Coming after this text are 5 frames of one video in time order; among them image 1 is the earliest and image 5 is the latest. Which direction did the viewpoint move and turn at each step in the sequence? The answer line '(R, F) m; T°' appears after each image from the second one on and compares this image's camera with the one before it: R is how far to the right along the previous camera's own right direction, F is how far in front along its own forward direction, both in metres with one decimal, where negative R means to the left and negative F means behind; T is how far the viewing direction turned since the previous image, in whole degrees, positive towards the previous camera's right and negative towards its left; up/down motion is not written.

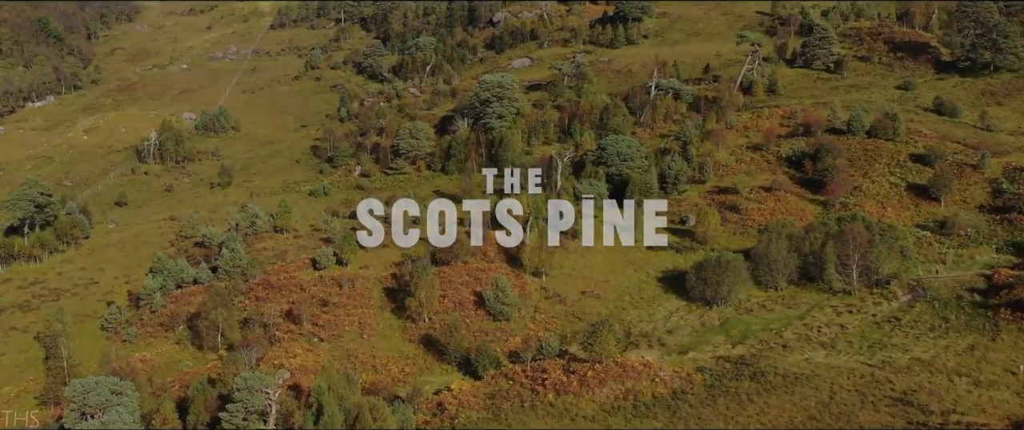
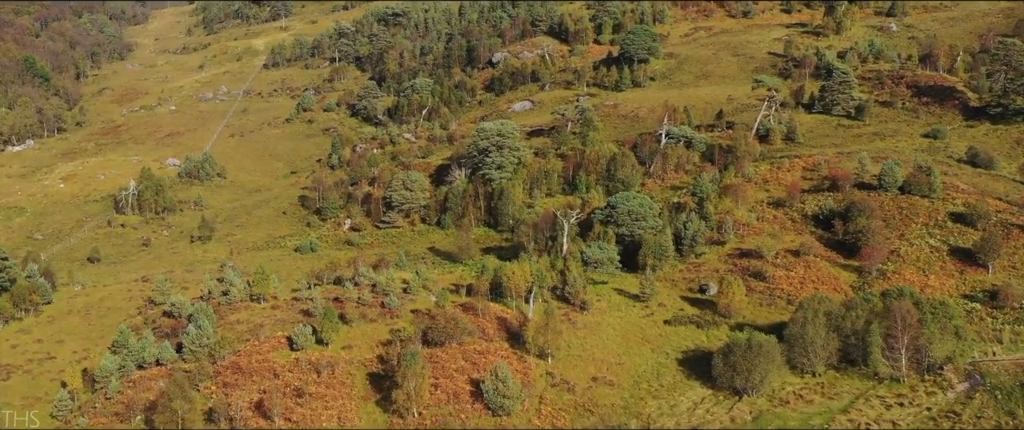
(-0.1, +4.5) m; 0°
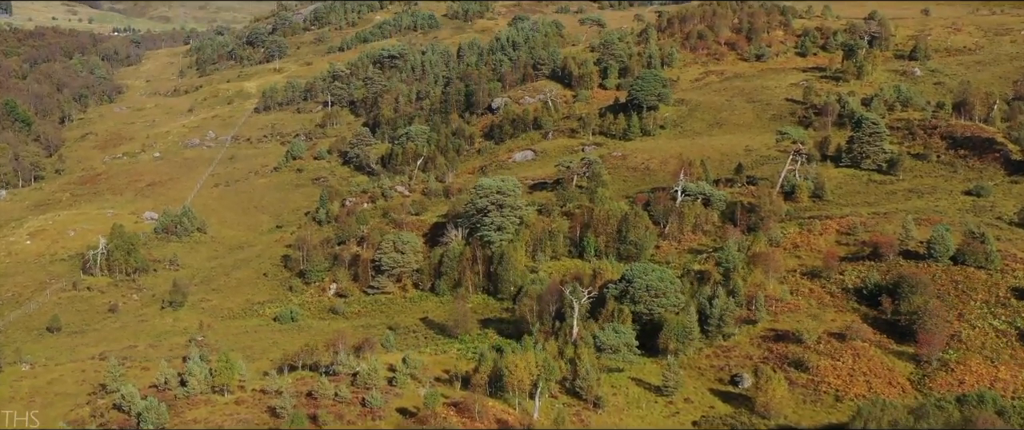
(-0.1, +5.5) m; 0°
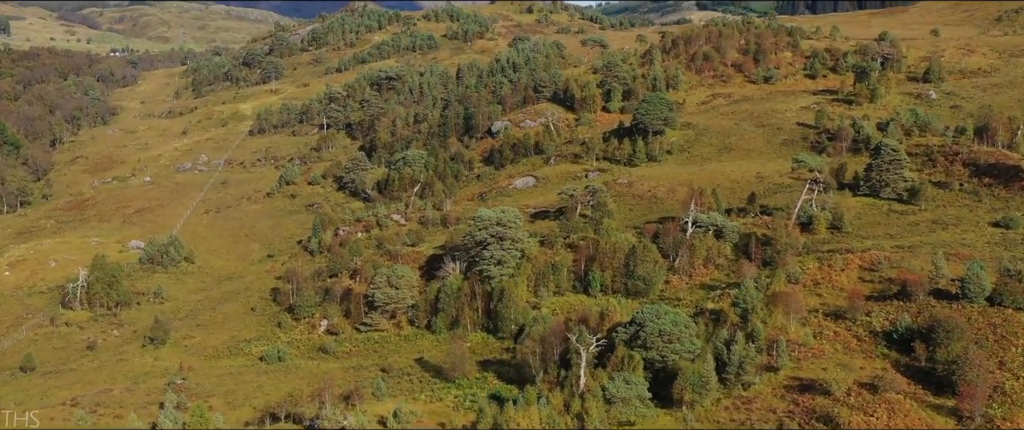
(0.0, +3.1) m; 0°
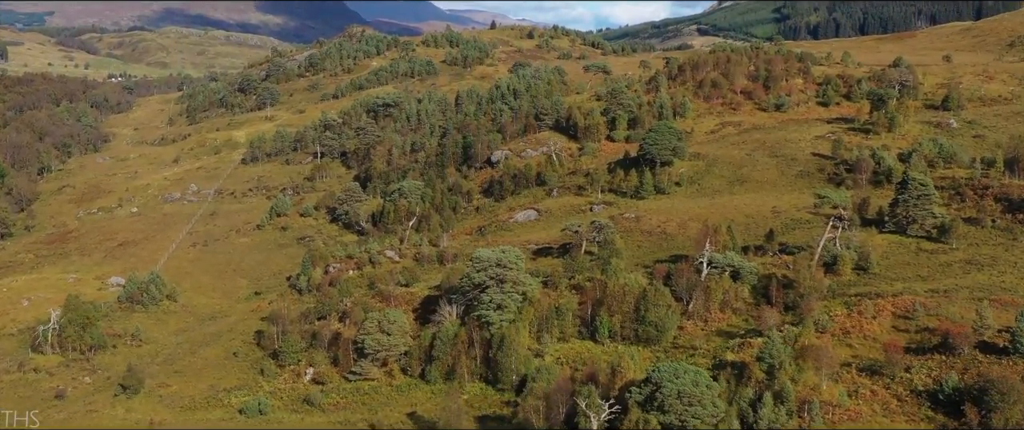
(0.0, +3.9) m; 0°
